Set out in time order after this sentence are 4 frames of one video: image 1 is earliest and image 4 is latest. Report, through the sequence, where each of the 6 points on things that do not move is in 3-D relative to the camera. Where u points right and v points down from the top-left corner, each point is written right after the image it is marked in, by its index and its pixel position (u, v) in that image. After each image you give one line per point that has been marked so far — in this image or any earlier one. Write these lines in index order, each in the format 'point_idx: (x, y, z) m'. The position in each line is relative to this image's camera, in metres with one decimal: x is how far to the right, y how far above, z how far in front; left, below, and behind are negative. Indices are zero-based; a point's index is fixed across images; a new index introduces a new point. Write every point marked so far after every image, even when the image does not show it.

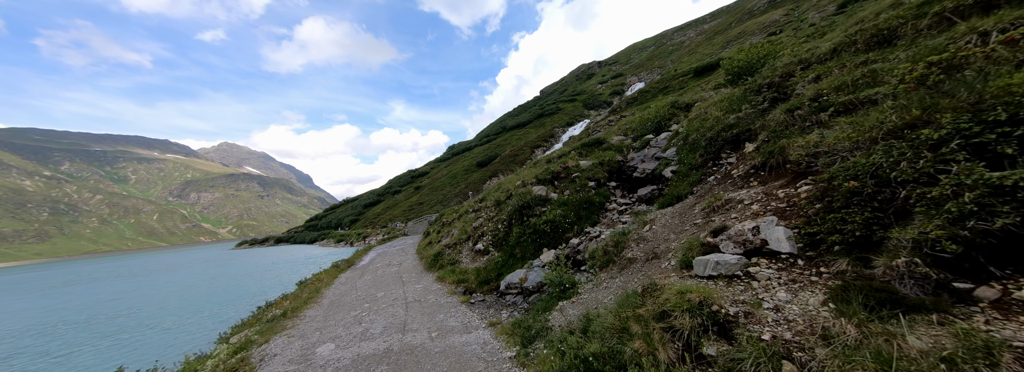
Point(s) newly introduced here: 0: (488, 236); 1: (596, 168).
0: (-1.5, -3.6, +19.7) m
1: (+5.4, +1.1, +17.3) m
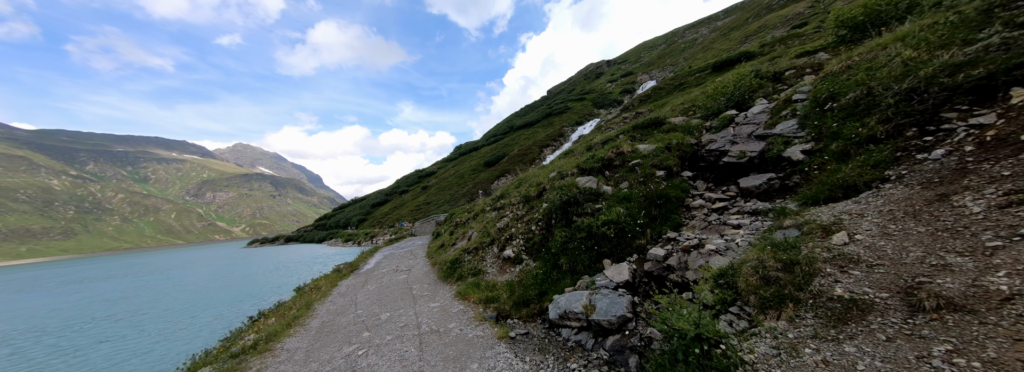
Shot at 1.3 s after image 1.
0: (+0.6, -3.1, +15.8) m
1: (+7.4, +1.6, +13.3) m
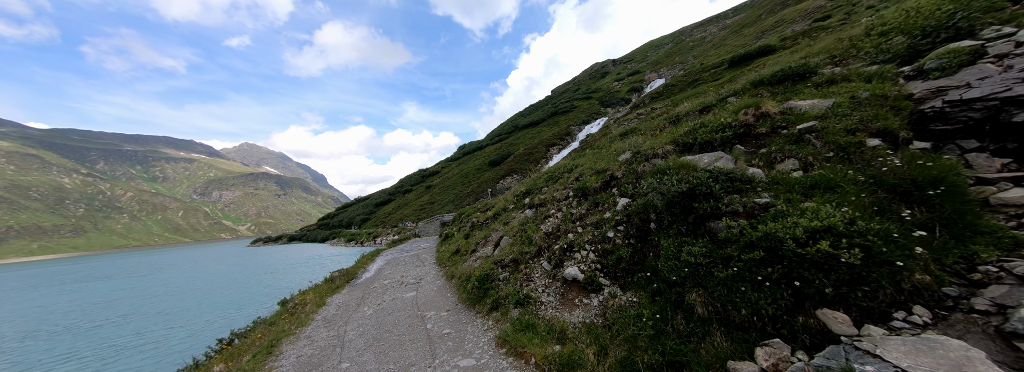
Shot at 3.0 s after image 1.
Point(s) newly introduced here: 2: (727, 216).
0: (+3.1, -2.6, +10.4) m
1: (+9.9, +2.1, +7.8) m
2: (+5.7, -0.7, +7.2) m
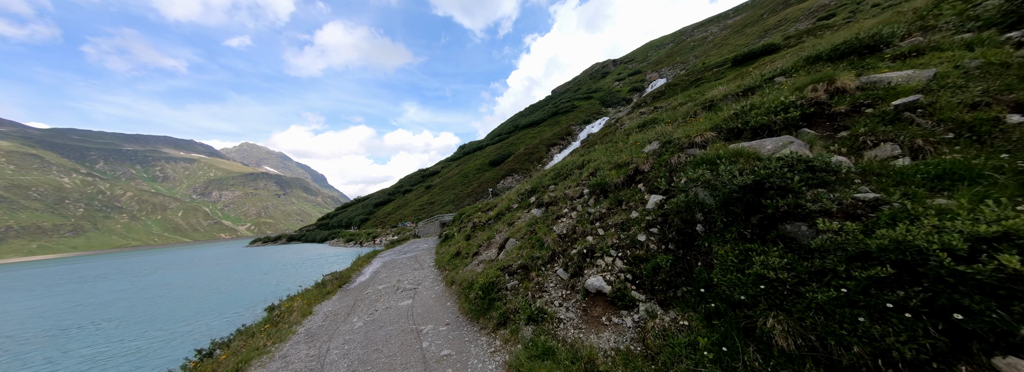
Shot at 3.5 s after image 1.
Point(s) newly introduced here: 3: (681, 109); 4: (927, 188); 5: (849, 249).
0: (+3.5, -2.4, +8.7) m
1: (+10.3, +2.3, +6.1) m
2: (+6.1, -0.5, +5.5) m
3: (+8.8, +4.1, +14.0) m
4: (+7.5, +0.1, +5.0) m
5: (+5.9, -1.1, +4.8) m
